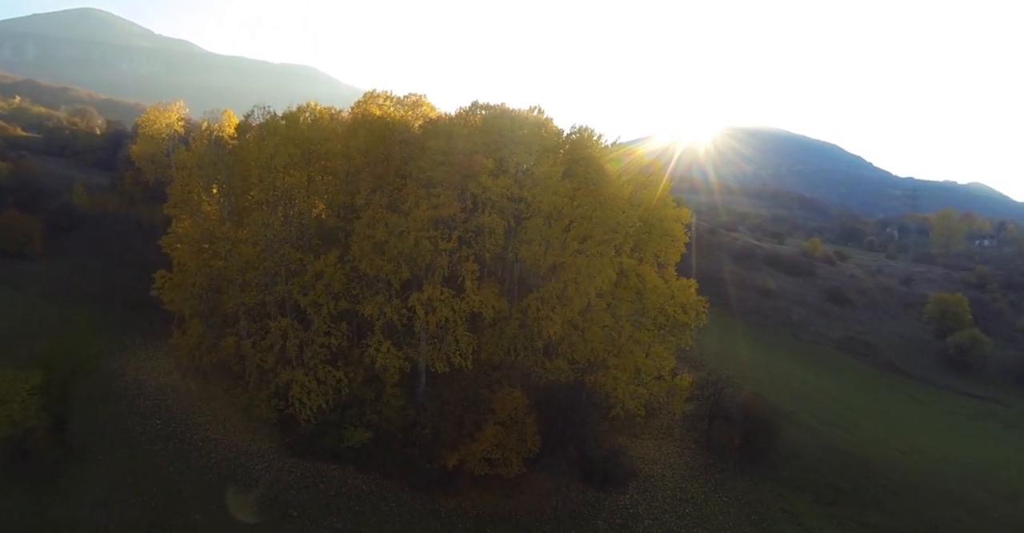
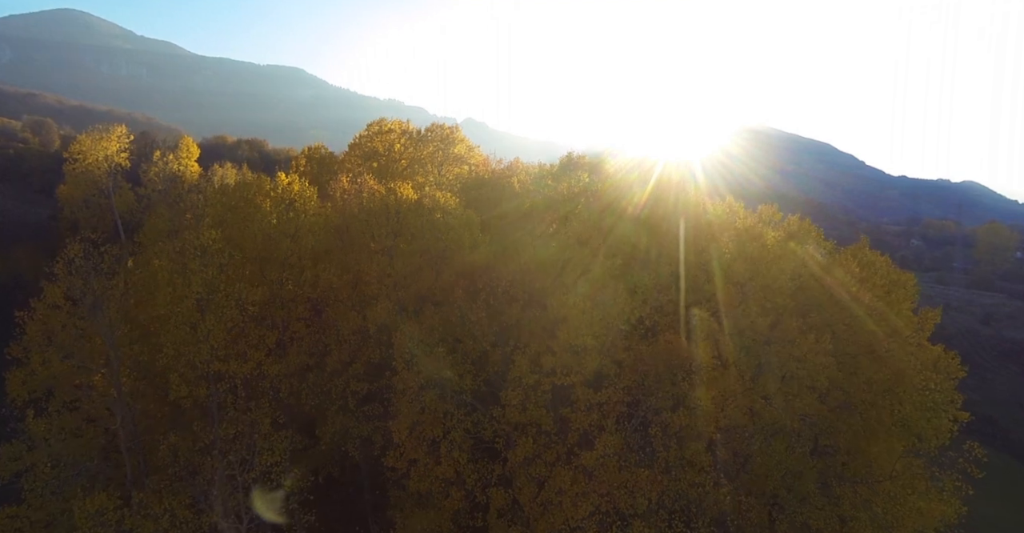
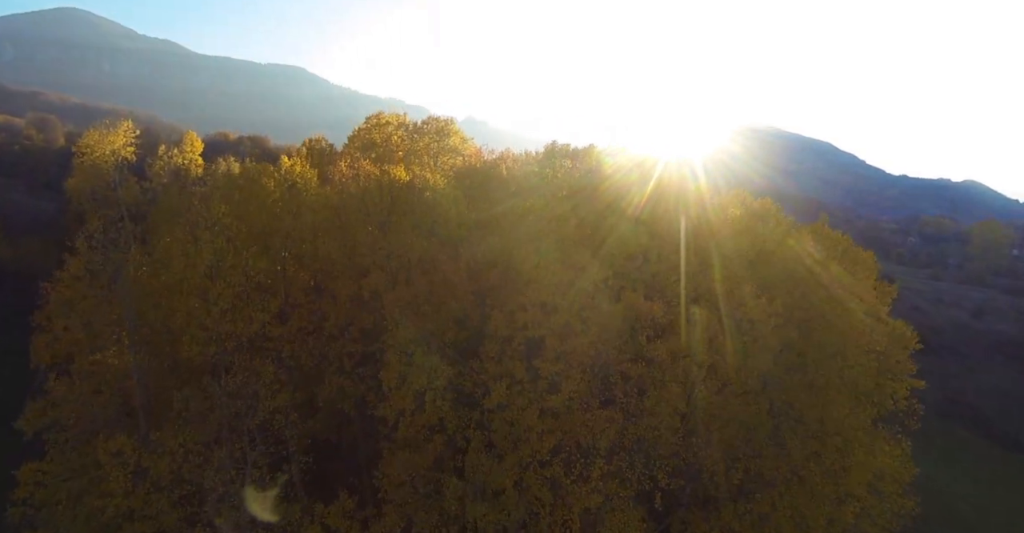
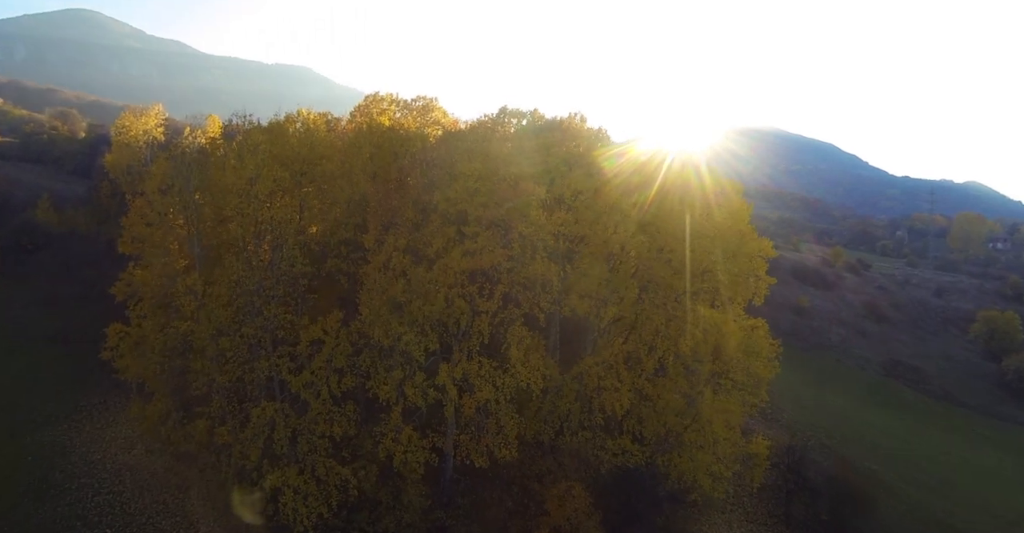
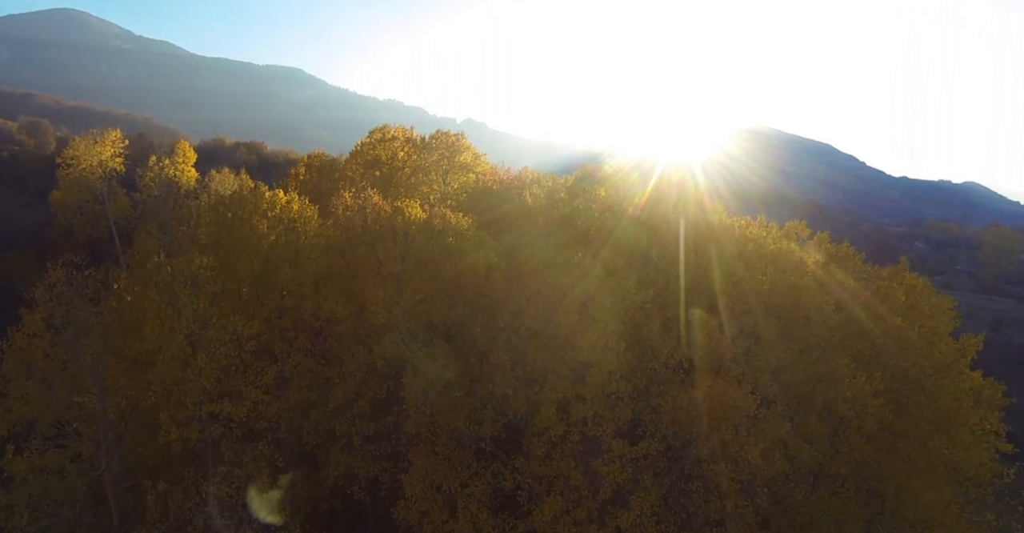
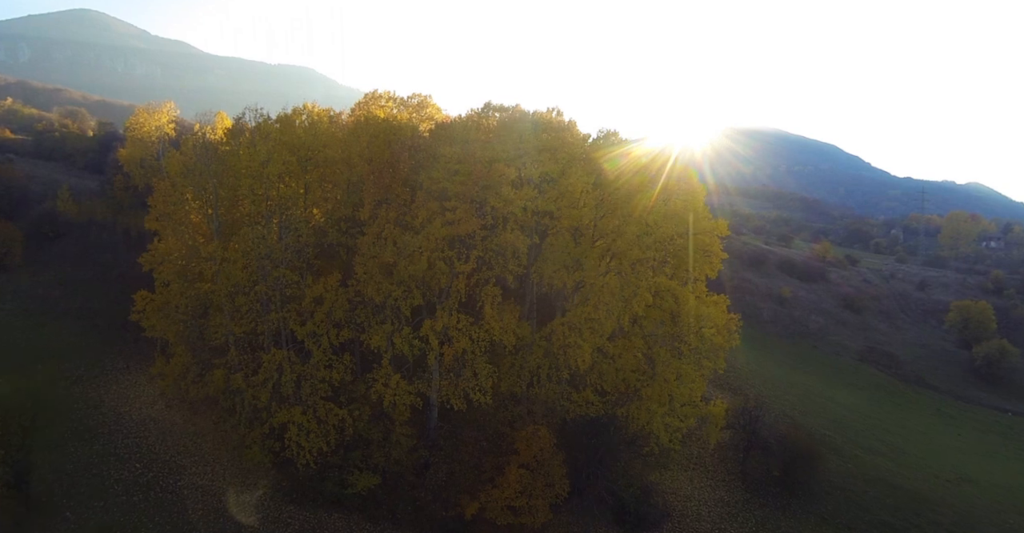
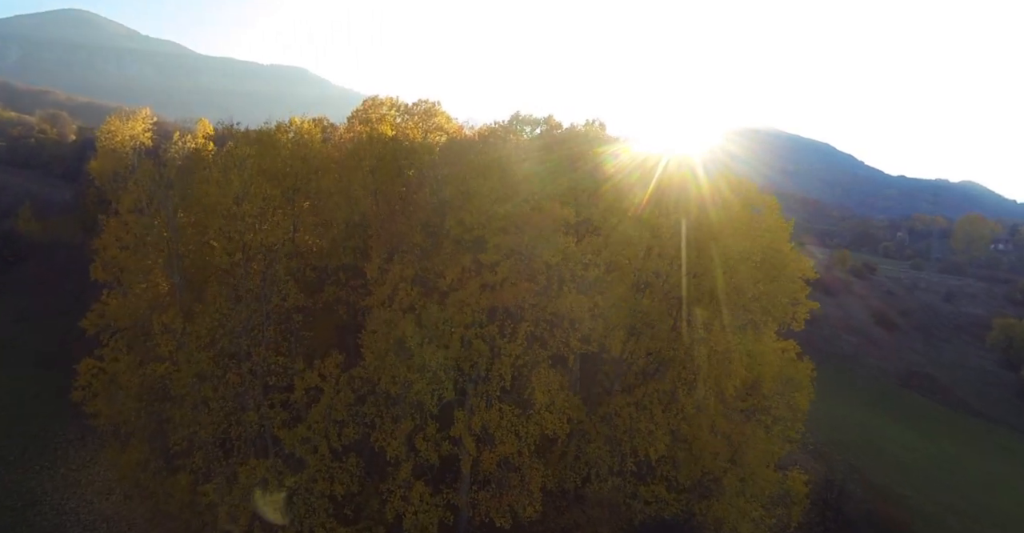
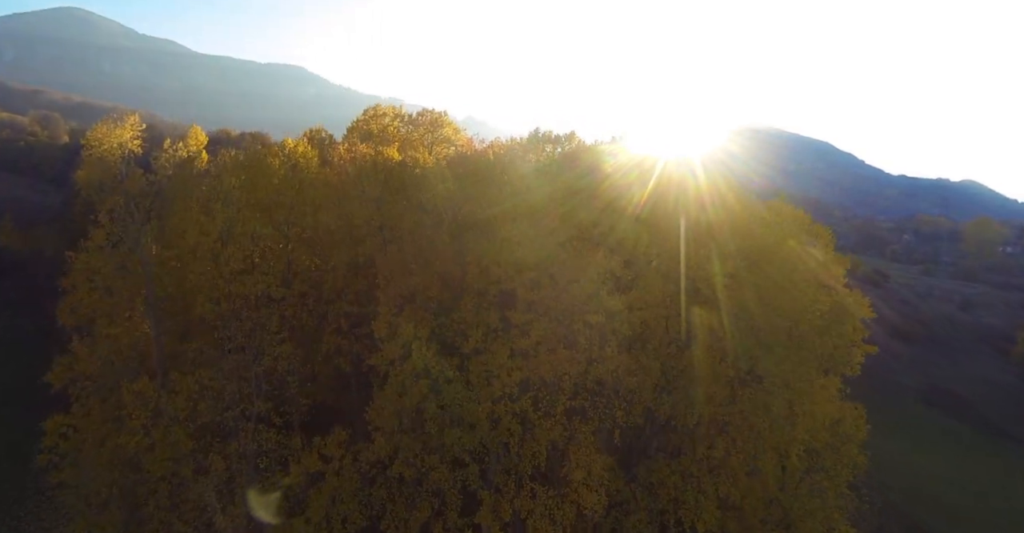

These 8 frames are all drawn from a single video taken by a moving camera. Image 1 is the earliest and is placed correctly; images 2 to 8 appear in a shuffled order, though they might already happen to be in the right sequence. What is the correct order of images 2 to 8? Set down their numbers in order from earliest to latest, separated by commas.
6, 4, 7, 8, 3, 2, 5
